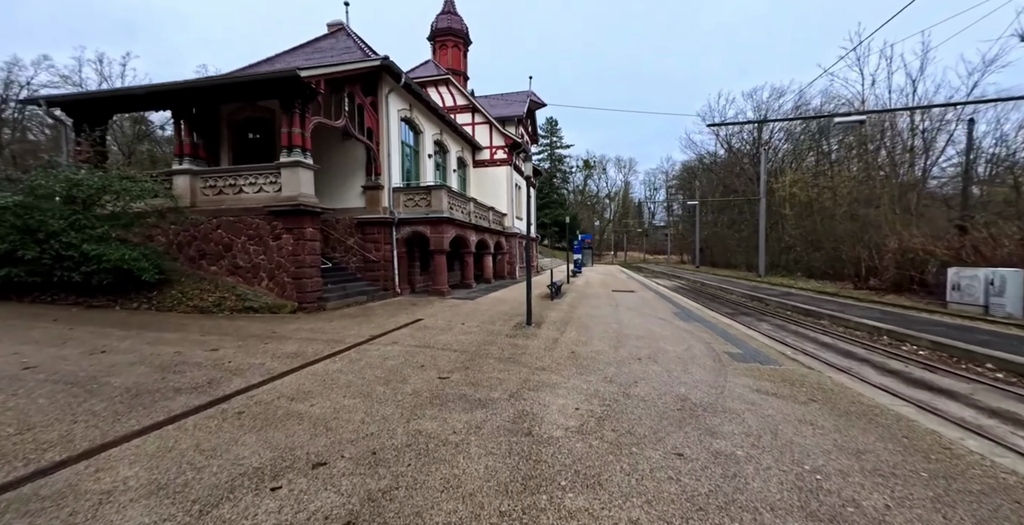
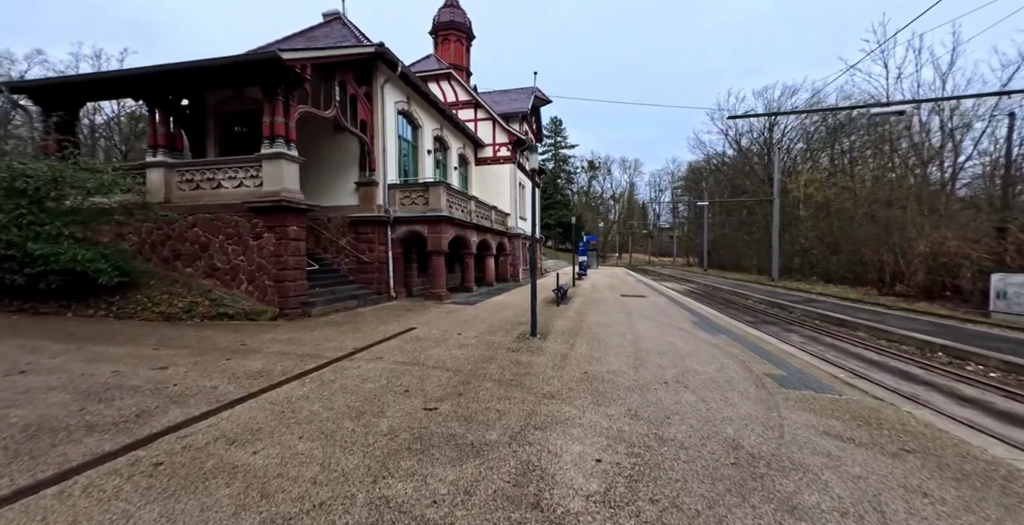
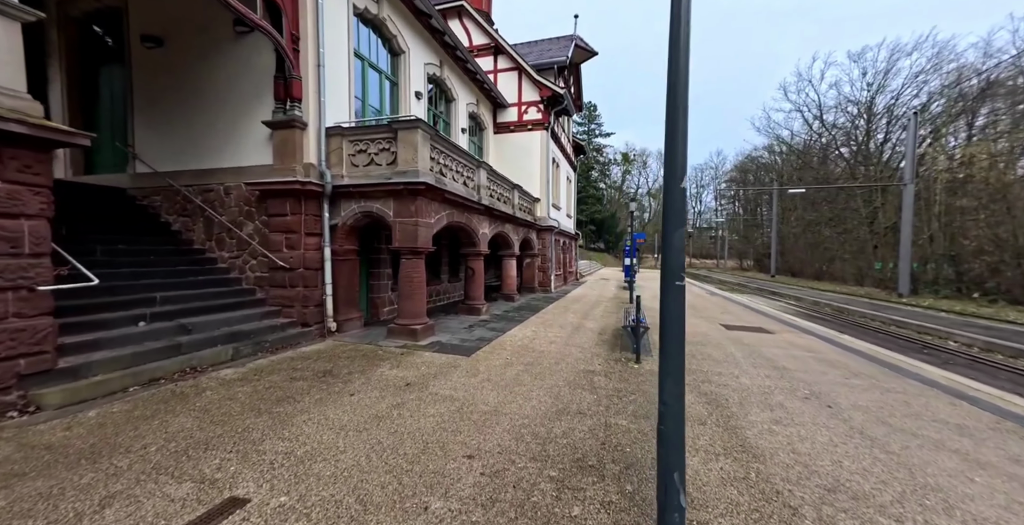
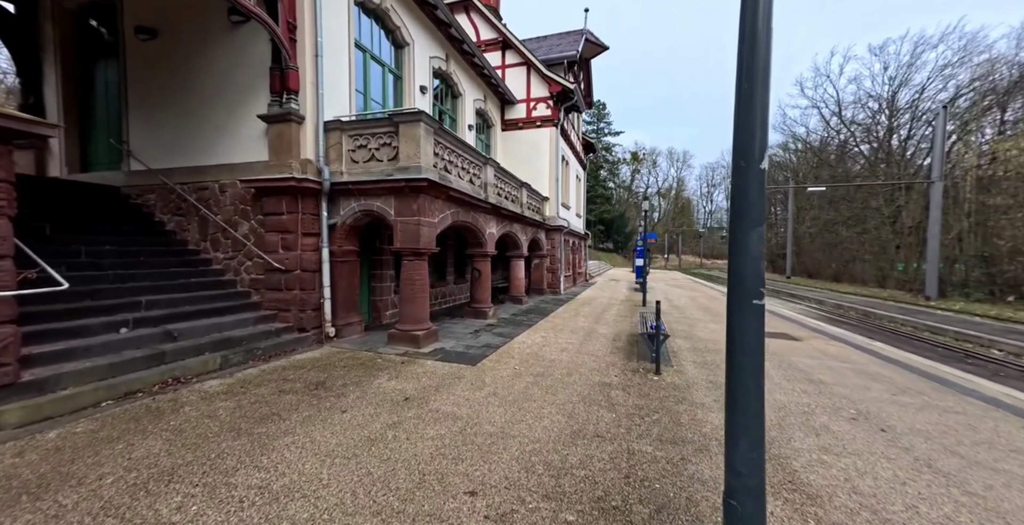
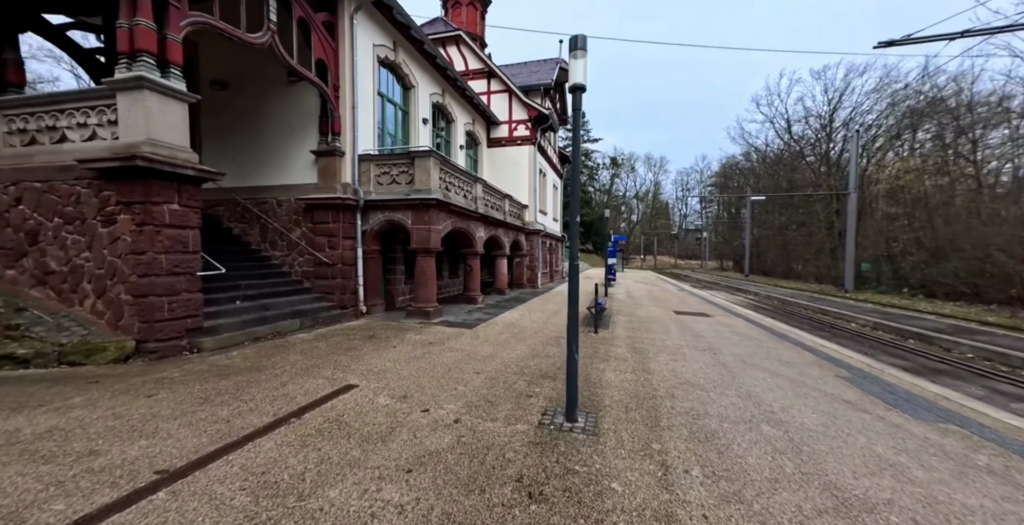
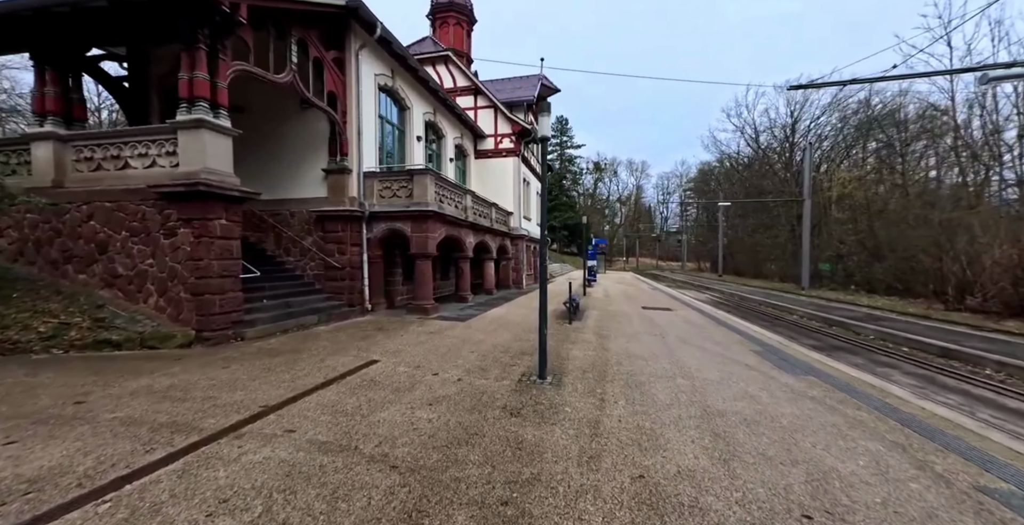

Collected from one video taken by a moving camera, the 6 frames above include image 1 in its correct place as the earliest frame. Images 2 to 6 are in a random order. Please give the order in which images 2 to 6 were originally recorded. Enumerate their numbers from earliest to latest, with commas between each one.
2, 6, 5, 3, 4
